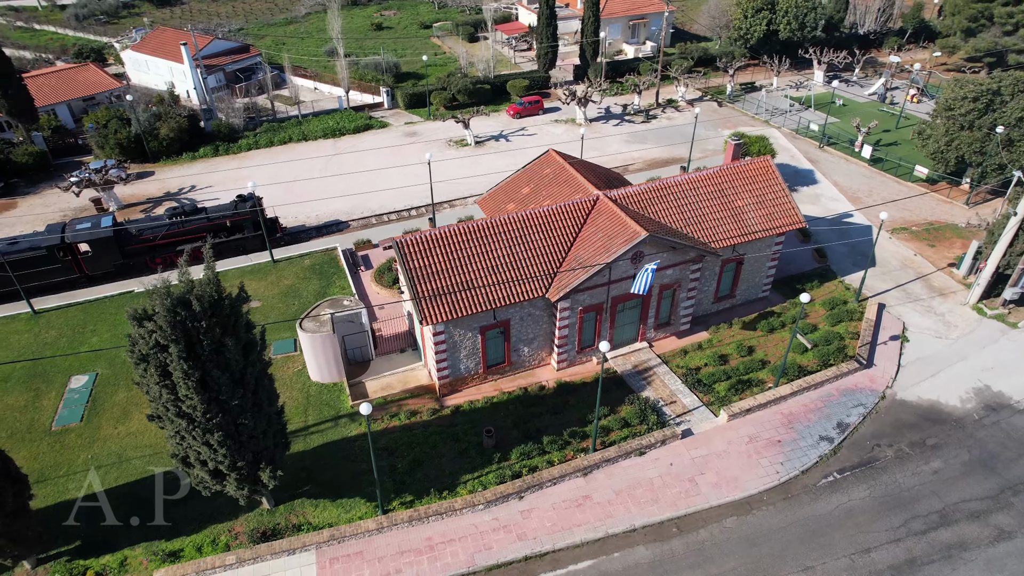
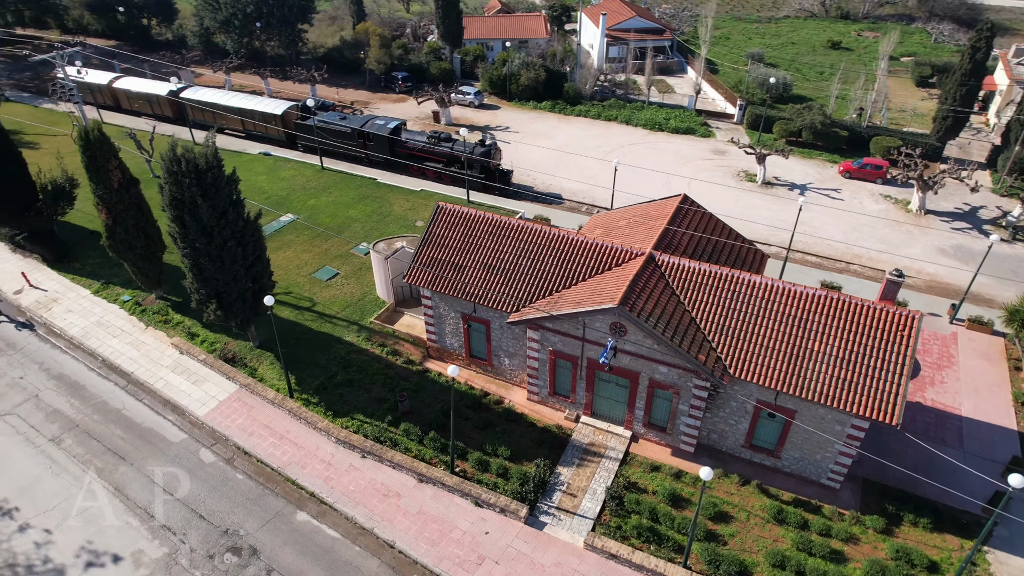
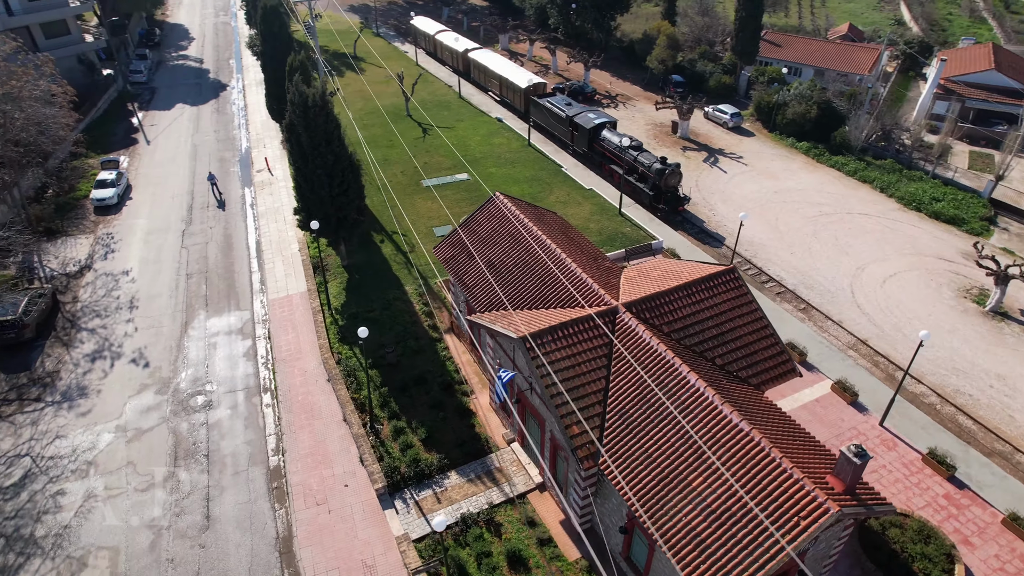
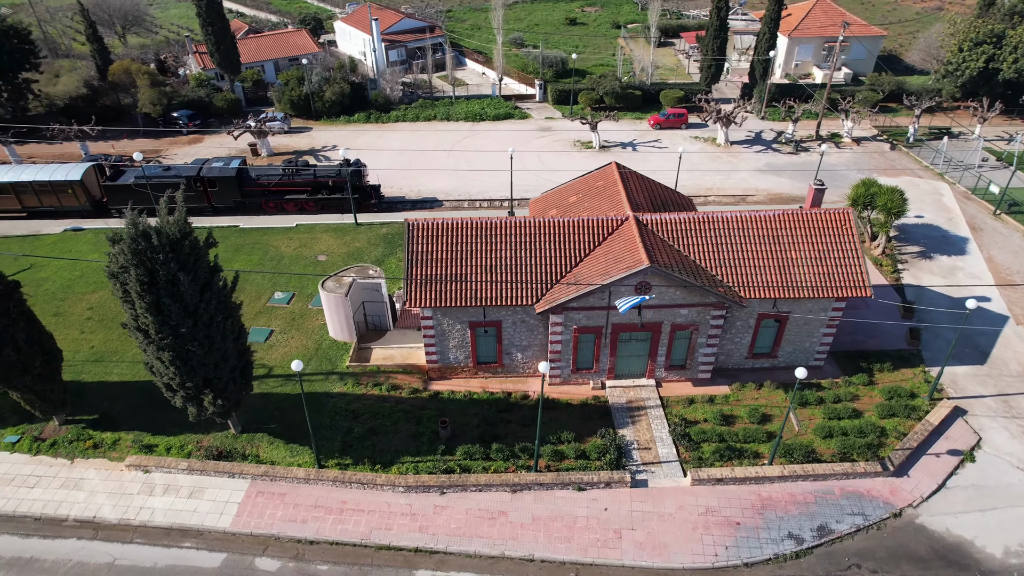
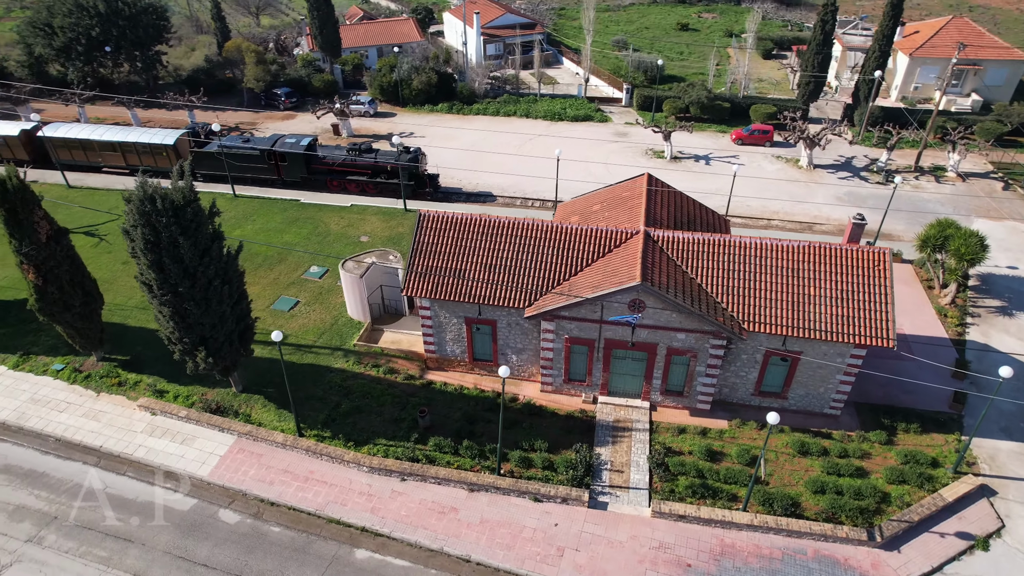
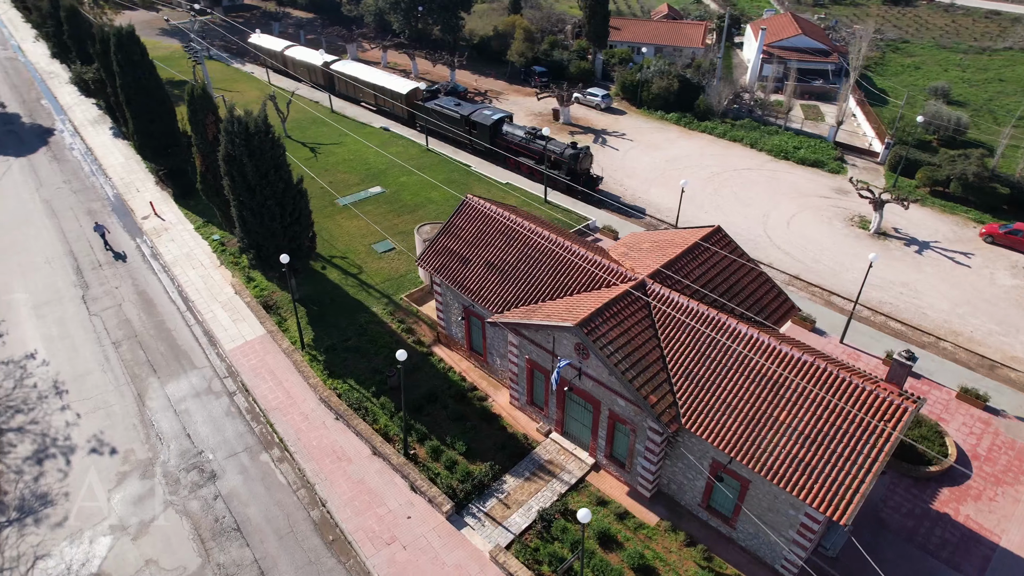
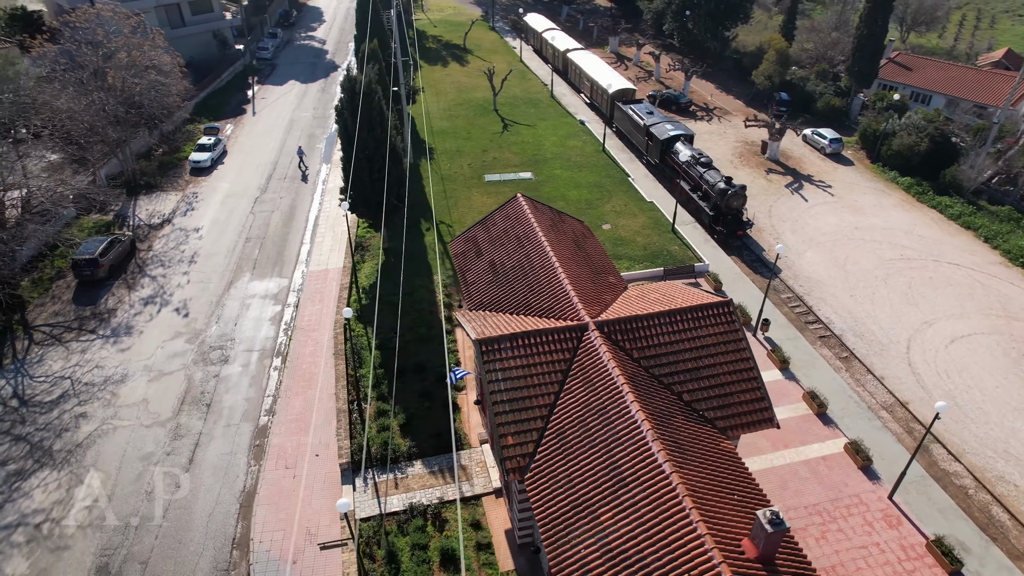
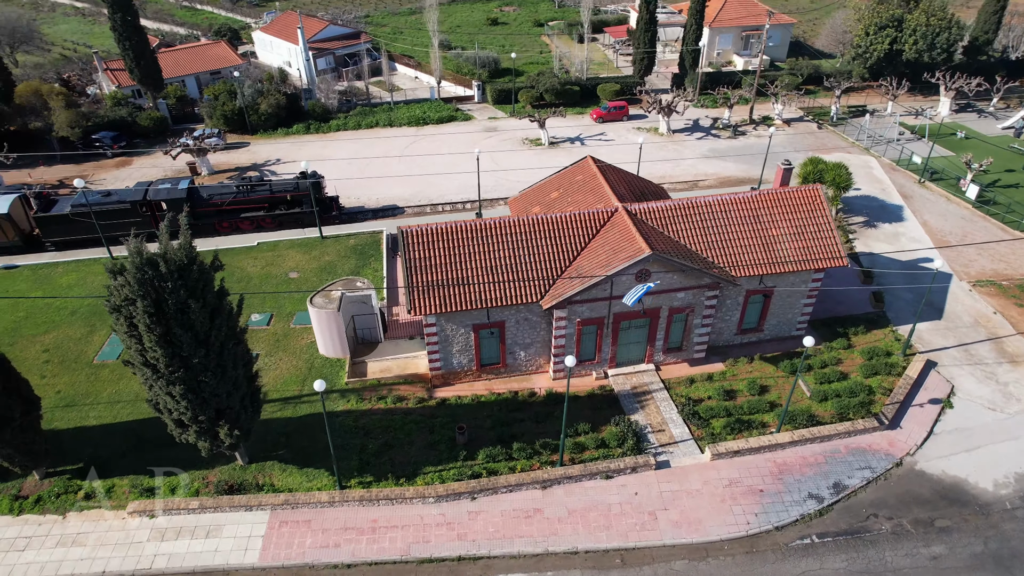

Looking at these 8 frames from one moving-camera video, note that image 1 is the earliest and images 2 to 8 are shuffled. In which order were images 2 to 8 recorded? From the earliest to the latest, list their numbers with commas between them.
8, 4, 5, 2, 6, 3, 7
